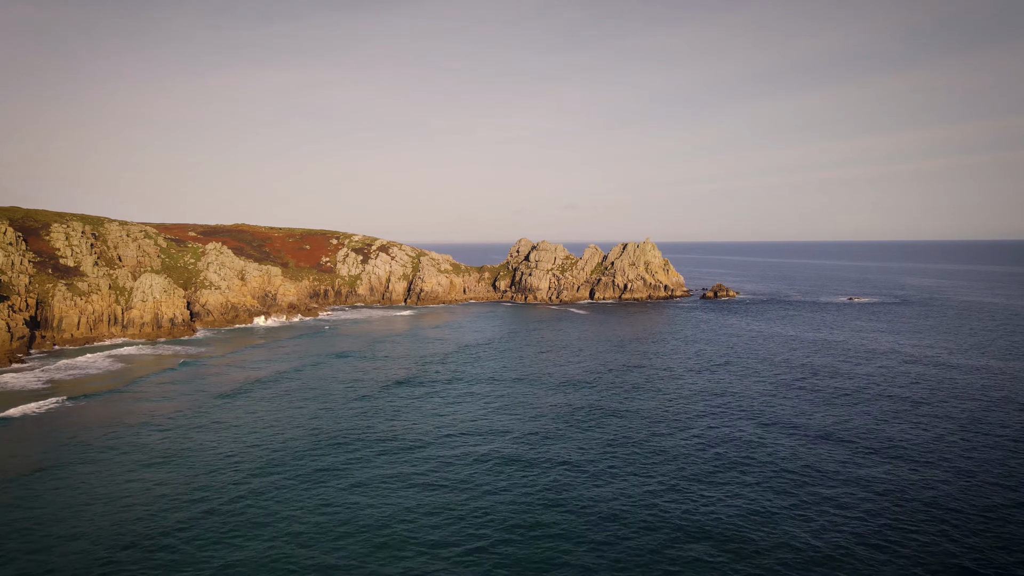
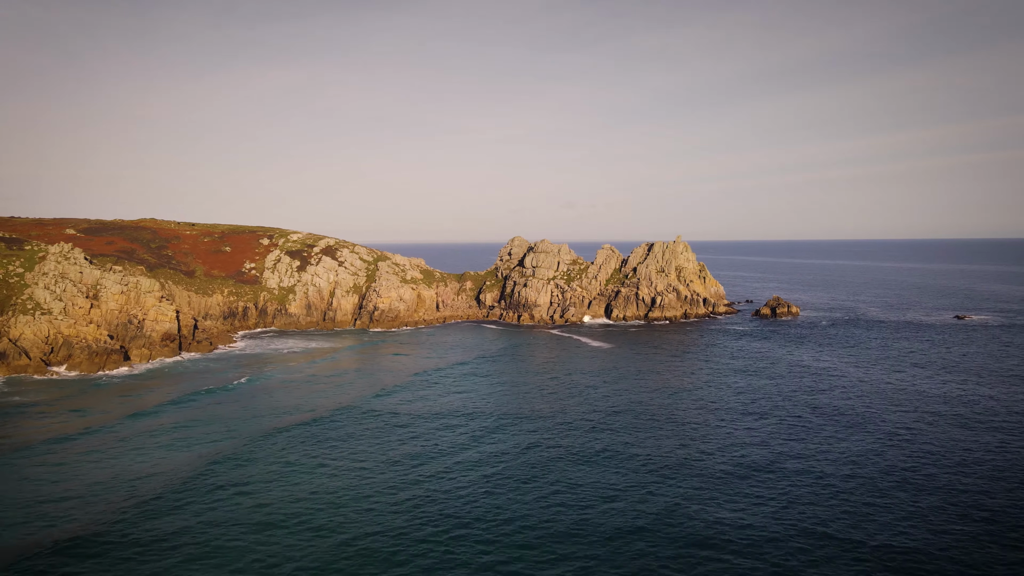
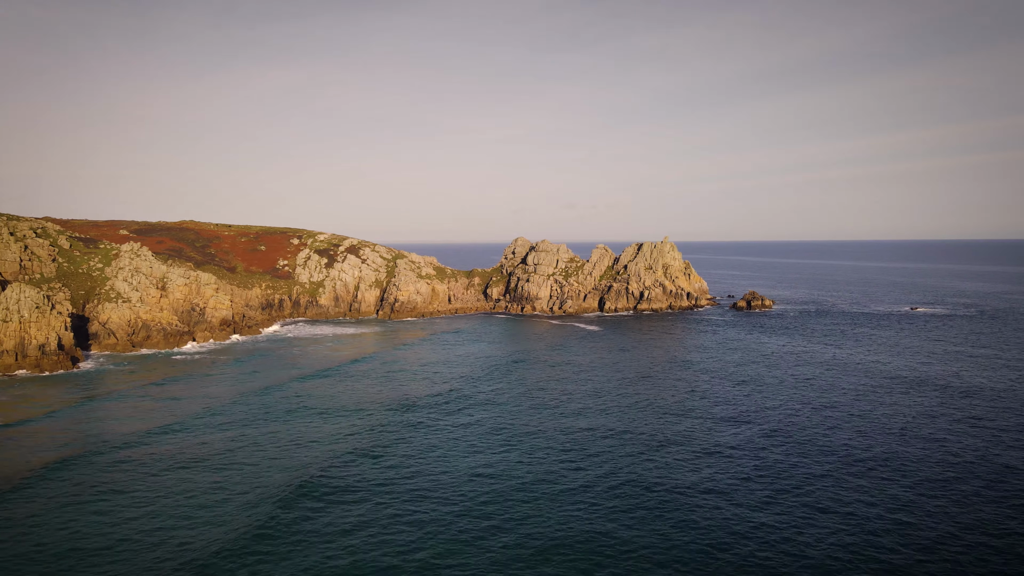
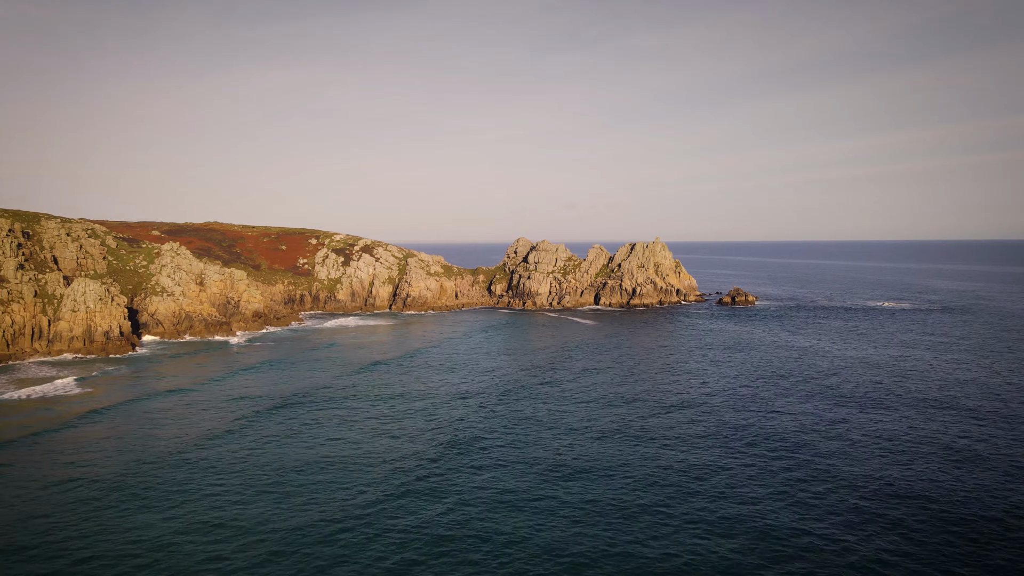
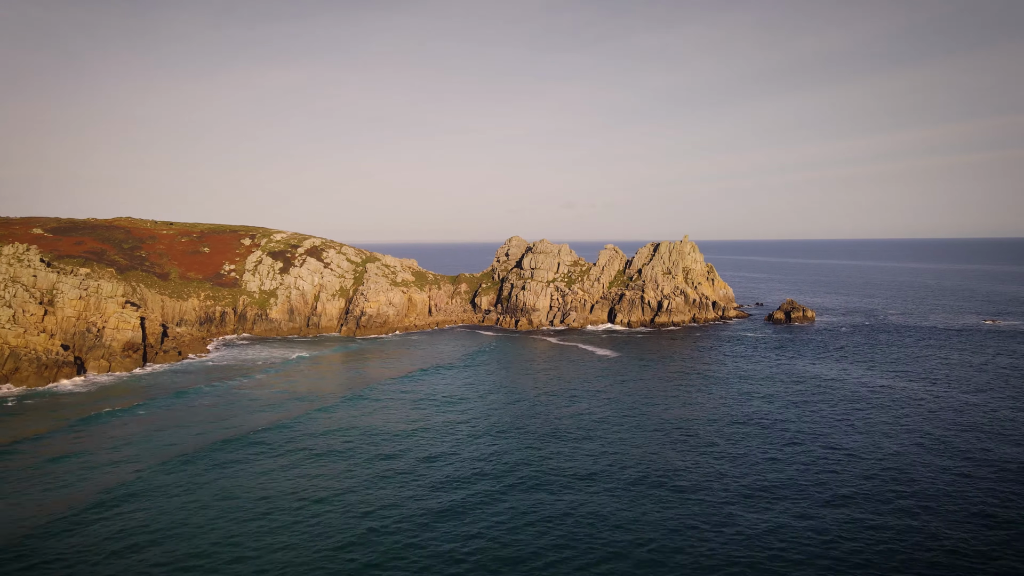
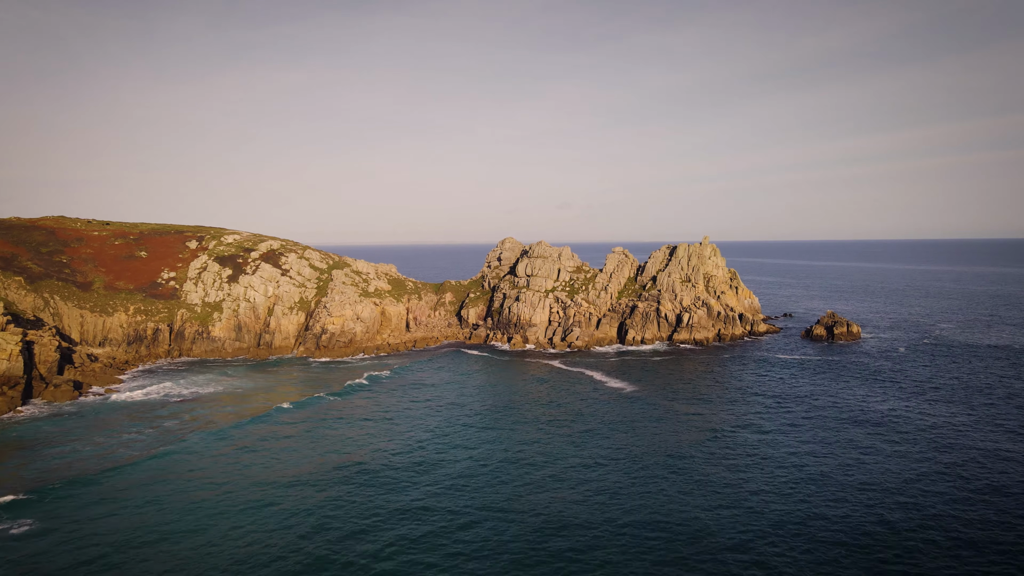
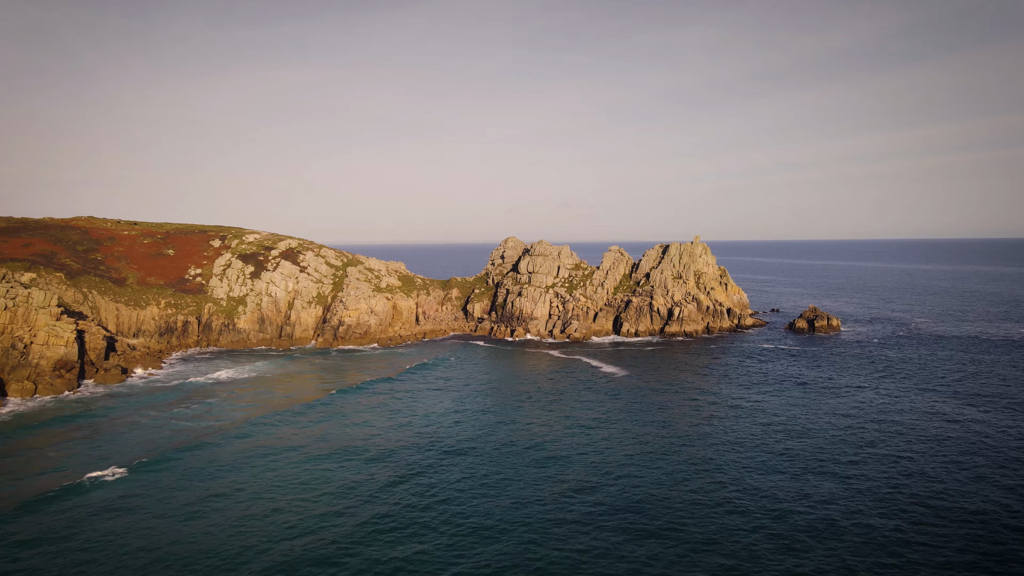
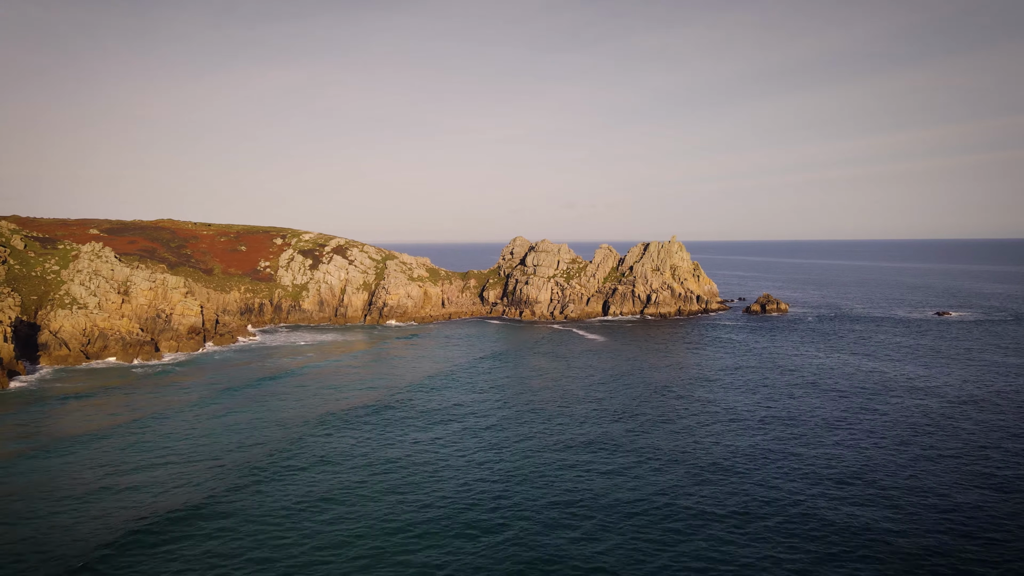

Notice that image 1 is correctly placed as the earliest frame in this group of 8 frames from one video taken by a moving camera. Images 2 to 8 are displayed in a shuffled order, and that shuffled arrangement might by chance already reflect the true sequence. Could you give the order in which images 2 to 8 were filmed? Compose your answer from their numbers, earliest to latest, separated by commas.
4, 3, 8, 2, 5, 7, 6
